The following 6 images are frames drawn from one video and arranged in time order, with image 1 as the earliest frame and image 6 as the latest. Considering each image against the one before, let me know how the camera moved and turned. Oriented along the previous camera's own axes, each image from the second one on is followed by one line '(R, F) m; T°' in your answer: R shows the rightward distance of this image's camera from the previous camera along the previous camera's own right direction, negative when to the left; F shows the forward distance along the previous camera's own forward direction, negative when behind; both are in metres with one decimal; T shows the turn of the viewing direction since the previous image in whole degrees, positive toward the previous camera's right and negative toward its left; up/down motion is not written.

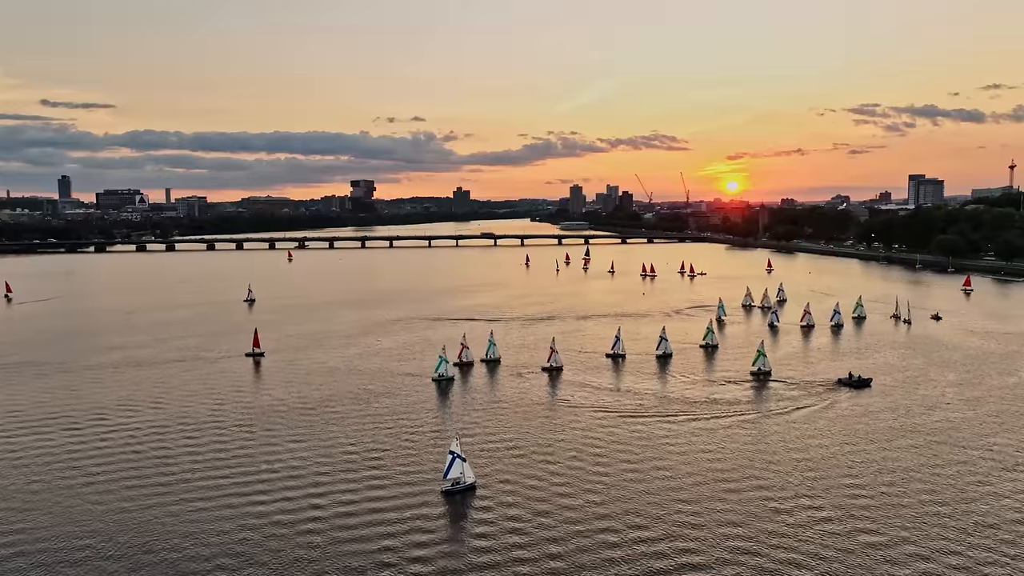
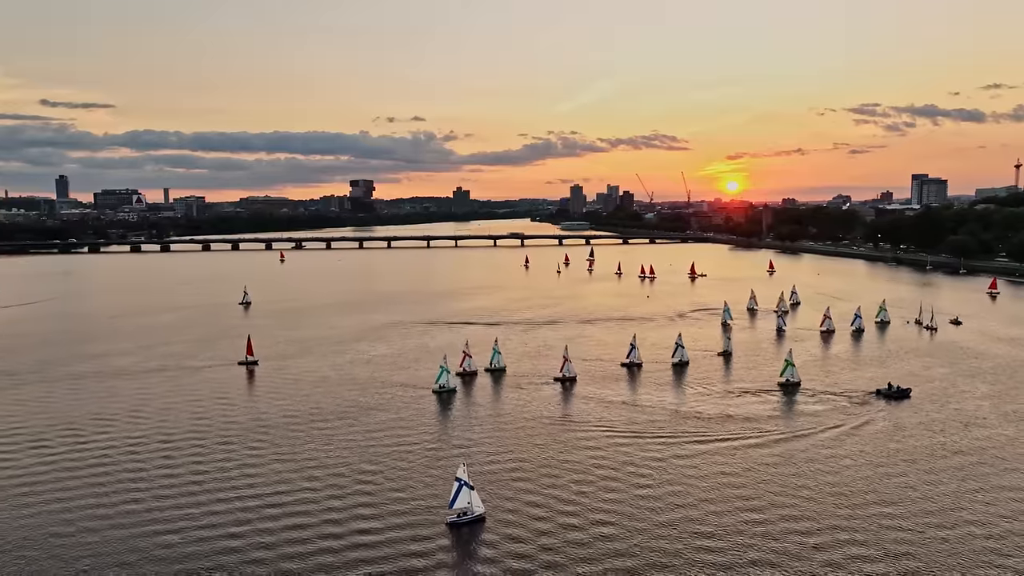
(0.0, +1.3) m; 0°
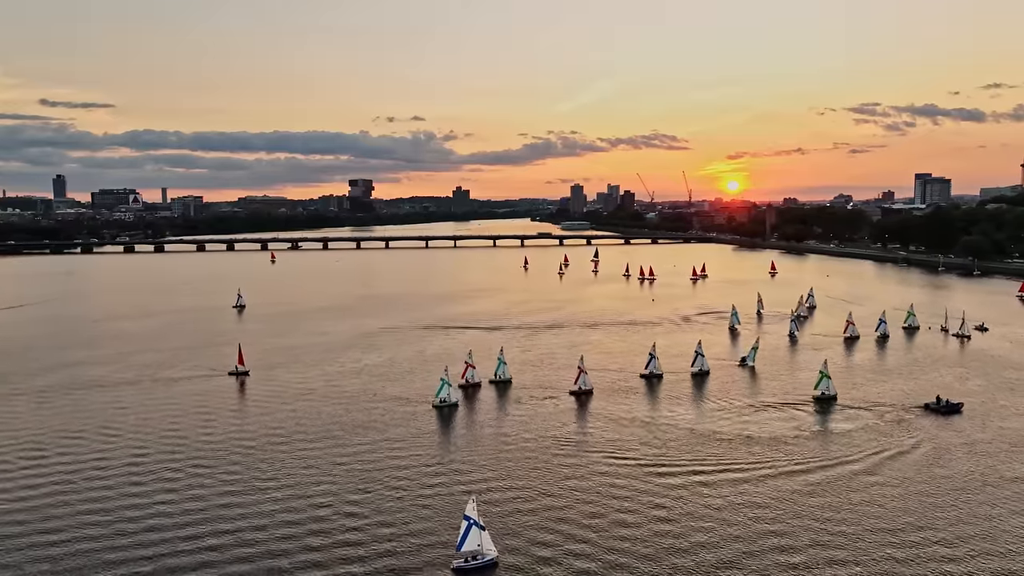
(0.0, +1.4) m; 0°
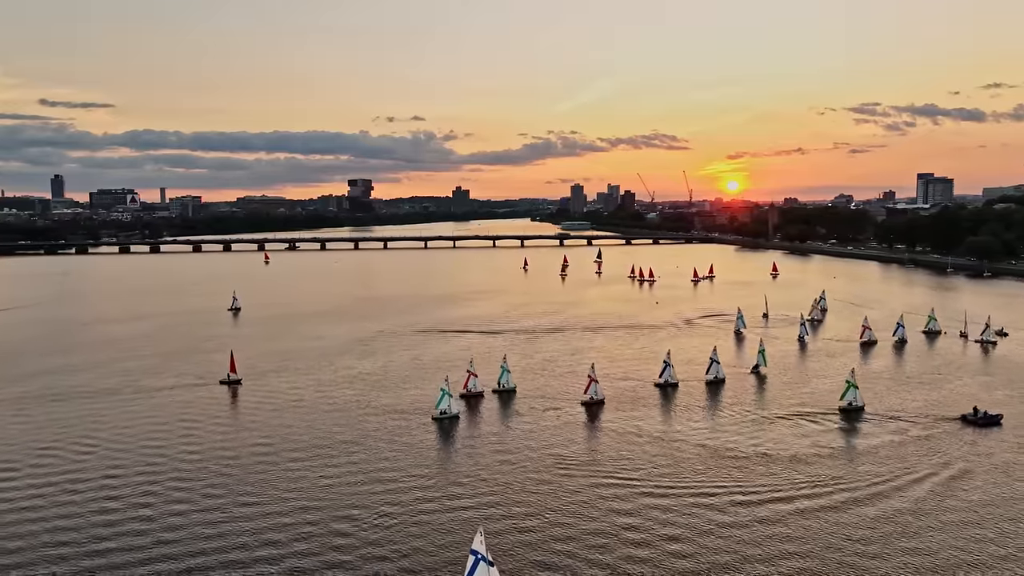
(0.0, +1.0) m; 0°
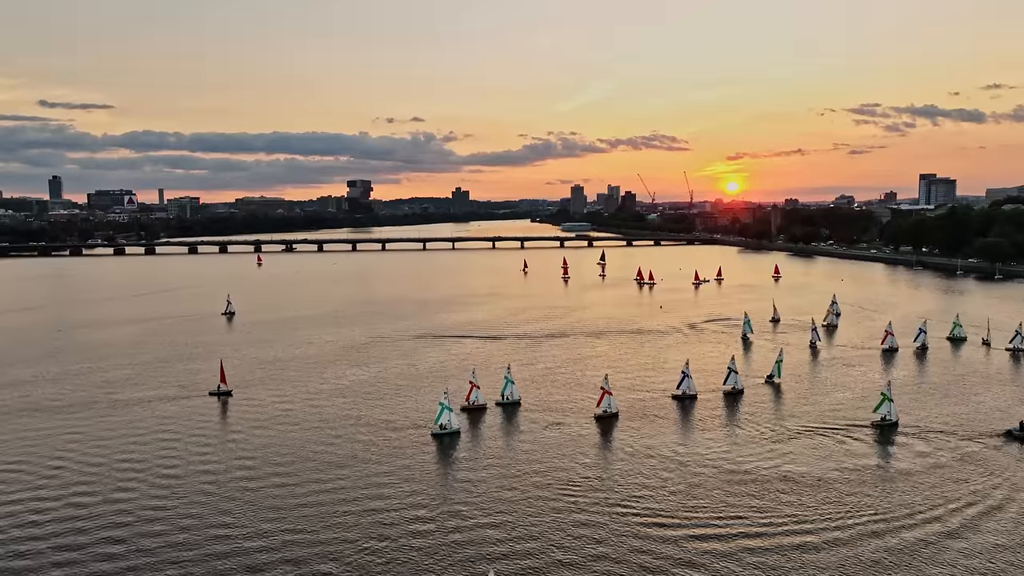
(0.0, +1.1) m; 0°
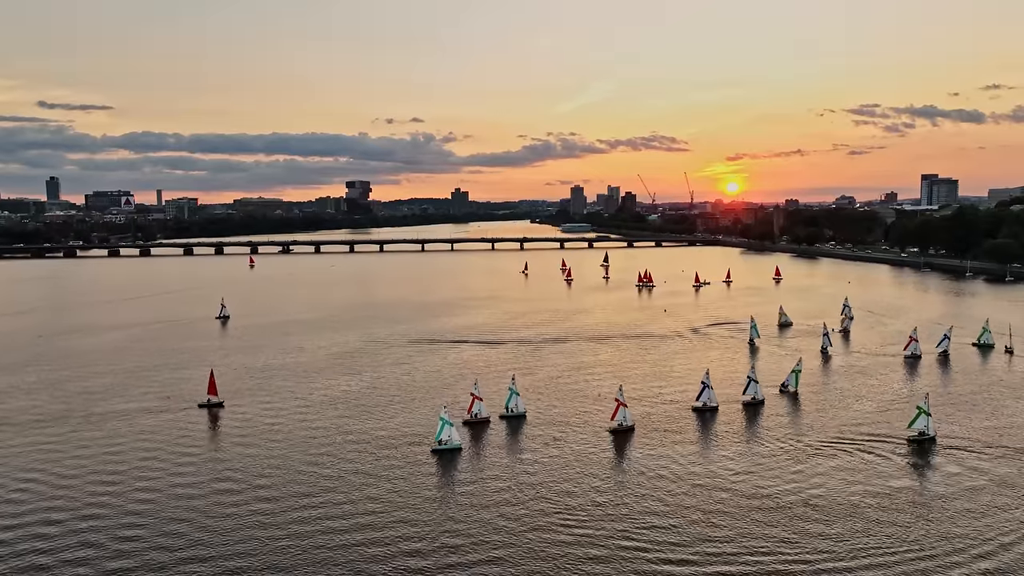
(0.0, +1.0) m; 0°
